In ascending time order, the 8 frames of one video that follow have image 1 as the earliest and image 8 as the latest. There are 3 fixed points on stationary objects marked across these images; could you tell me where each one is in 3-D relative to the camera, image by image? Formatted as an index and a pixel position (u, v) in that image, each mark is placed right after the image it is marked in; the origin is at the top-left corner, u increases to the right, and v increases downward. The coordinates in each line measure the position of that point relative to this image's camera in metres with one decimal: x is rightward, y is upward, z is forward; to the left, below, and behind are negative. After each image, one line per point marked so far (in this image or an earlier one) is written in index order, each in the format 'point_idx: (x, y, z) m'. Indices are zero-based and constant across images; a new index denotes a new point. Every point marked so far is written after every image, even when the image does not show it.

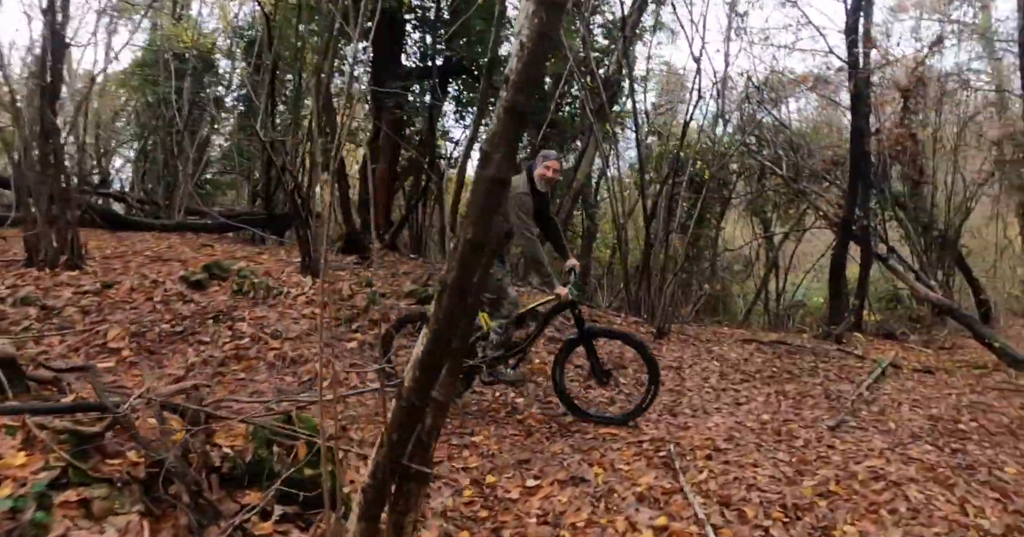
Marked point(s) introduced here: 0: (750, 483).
0: (+1.5, -1.3, +4.0) m
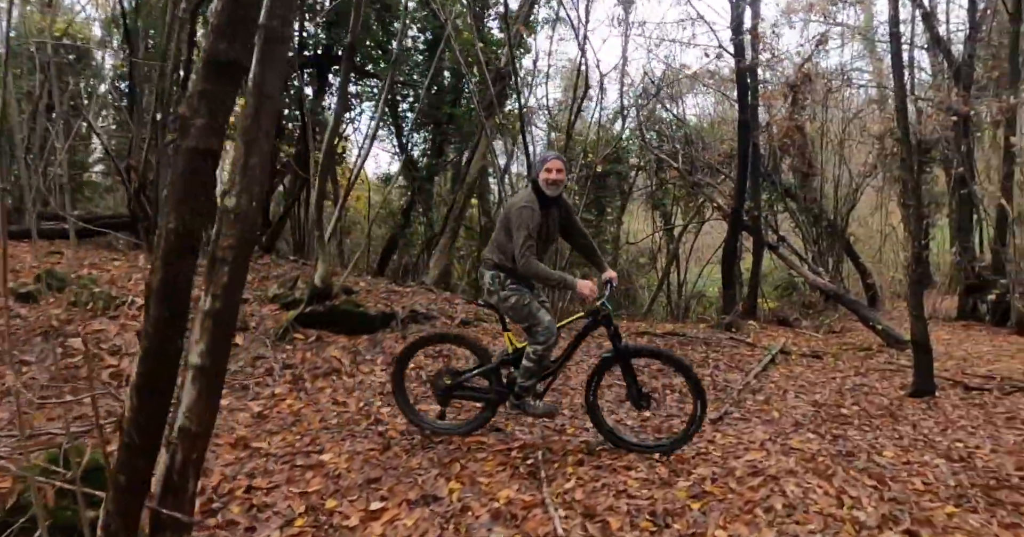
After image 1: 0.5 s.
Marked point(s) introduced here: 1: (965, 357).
0: (+0.6, -1.2, +3.6) m
1: (+6.4, -1.3, +9.3) m
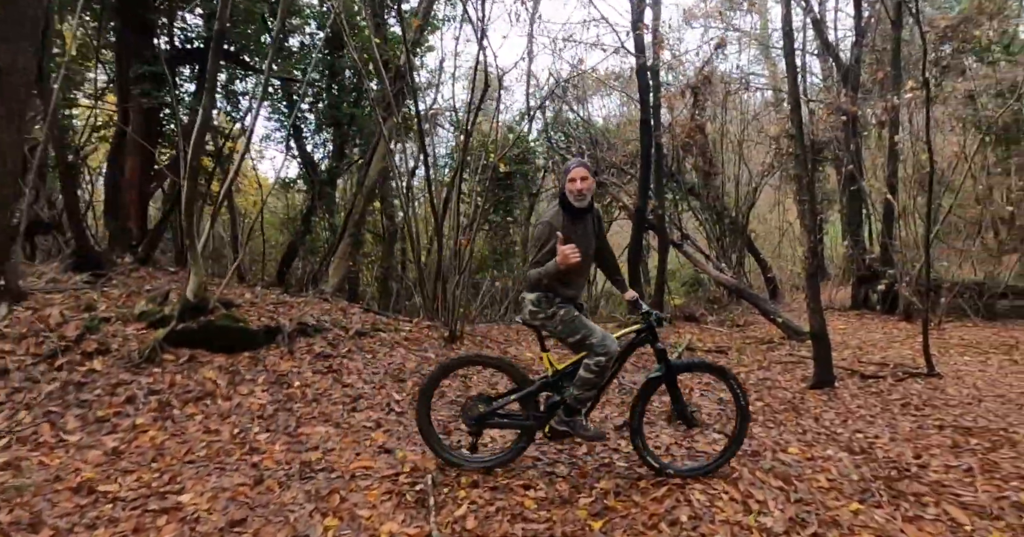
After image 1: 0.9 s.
0: (0.0, -1.2, +3.3) m
1: (+5.1, -1.1, +9.6) m
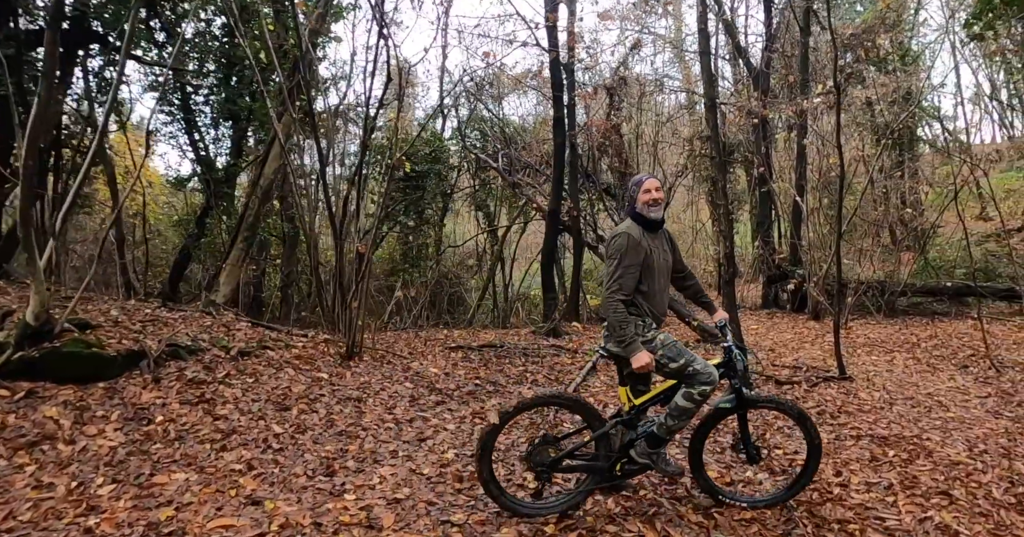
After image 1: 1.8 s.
0: (-0.5, -1.3, +2.8) m
1: (+3.8, -1.2, +9.6) m
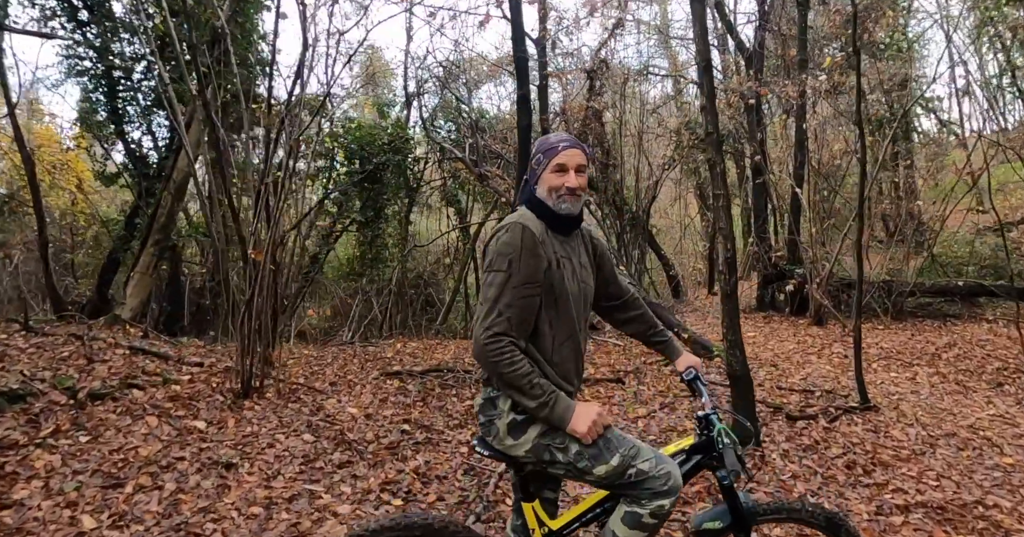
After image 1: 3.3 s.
0: (-0.9, -1.4, +1.4) m
1: (+3.3, -1.2, +8.3) m
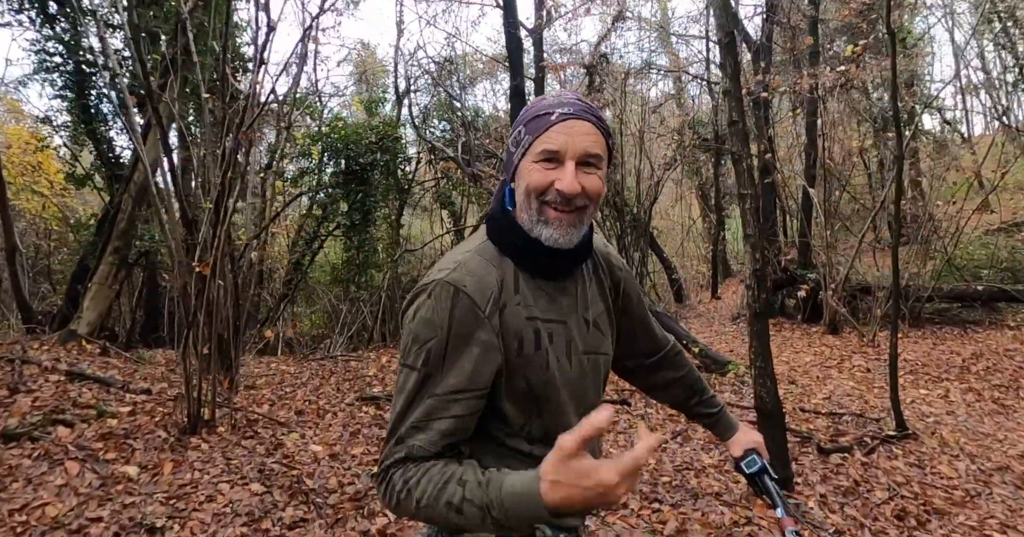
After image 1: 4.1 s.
0: (-0.9, -1.5, +0.7) m
1: (+3.3, -1.3, +7.7) m
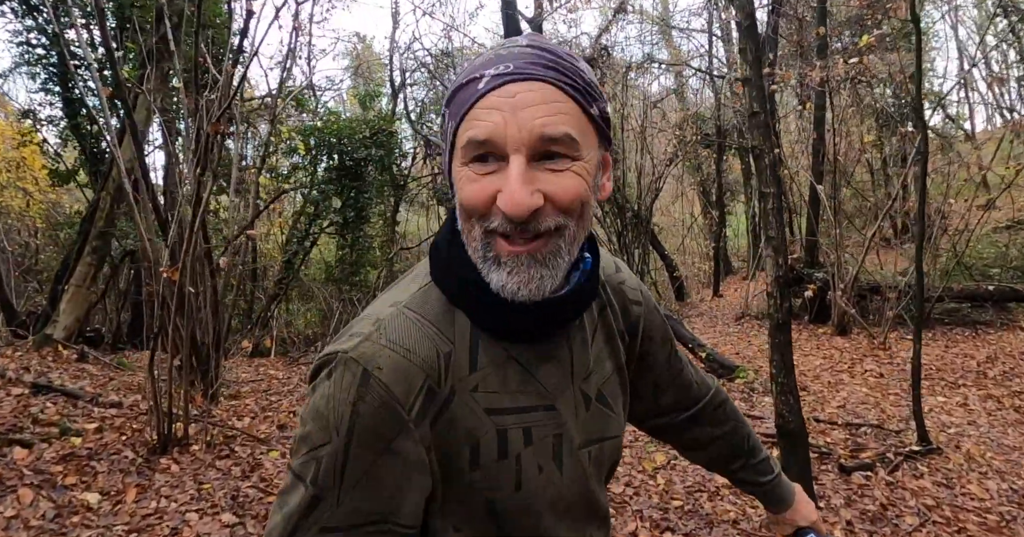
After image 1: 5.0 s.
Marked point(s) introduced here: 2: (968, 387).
0: (-0.9, -1.6, +0.4) m
1: (+3.3, -1.3, +7.4) m
2: (+5.1, -1.3, +7.3) m
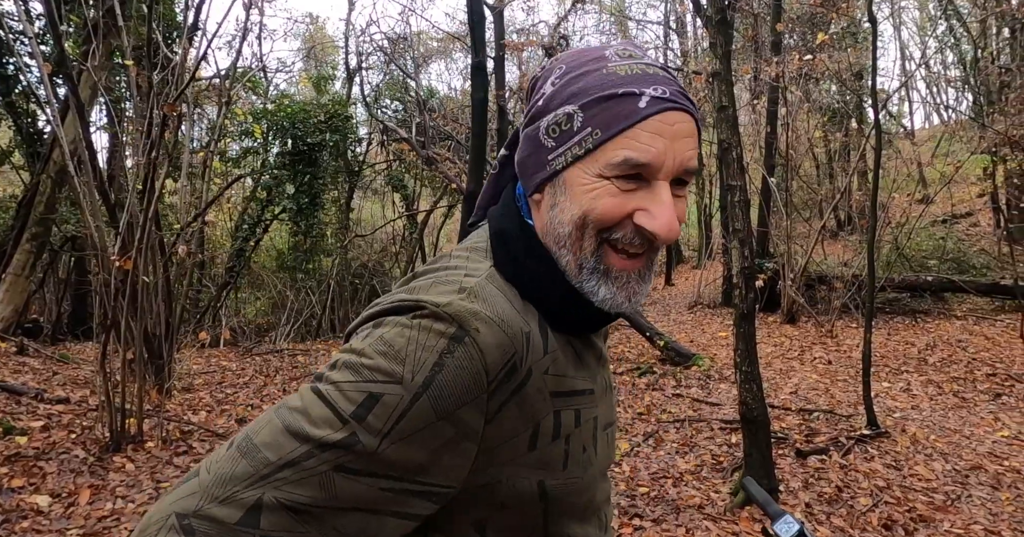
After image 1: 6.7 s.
0: (-0.8, -1.6, +0.4) m
1: (+2.8, -1.2, +7.6) m
2: (+4.7, -1.2, +7.7) m
